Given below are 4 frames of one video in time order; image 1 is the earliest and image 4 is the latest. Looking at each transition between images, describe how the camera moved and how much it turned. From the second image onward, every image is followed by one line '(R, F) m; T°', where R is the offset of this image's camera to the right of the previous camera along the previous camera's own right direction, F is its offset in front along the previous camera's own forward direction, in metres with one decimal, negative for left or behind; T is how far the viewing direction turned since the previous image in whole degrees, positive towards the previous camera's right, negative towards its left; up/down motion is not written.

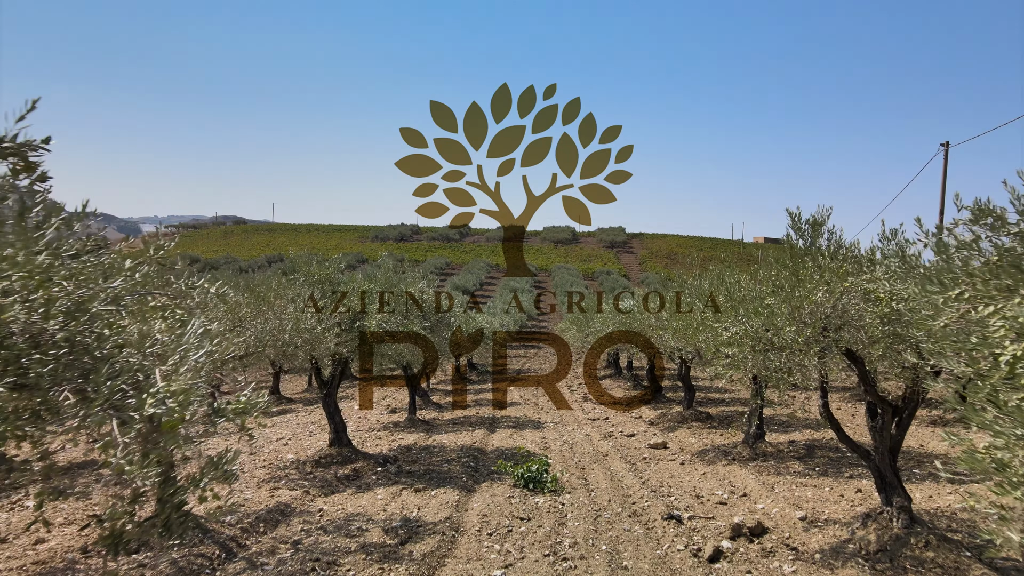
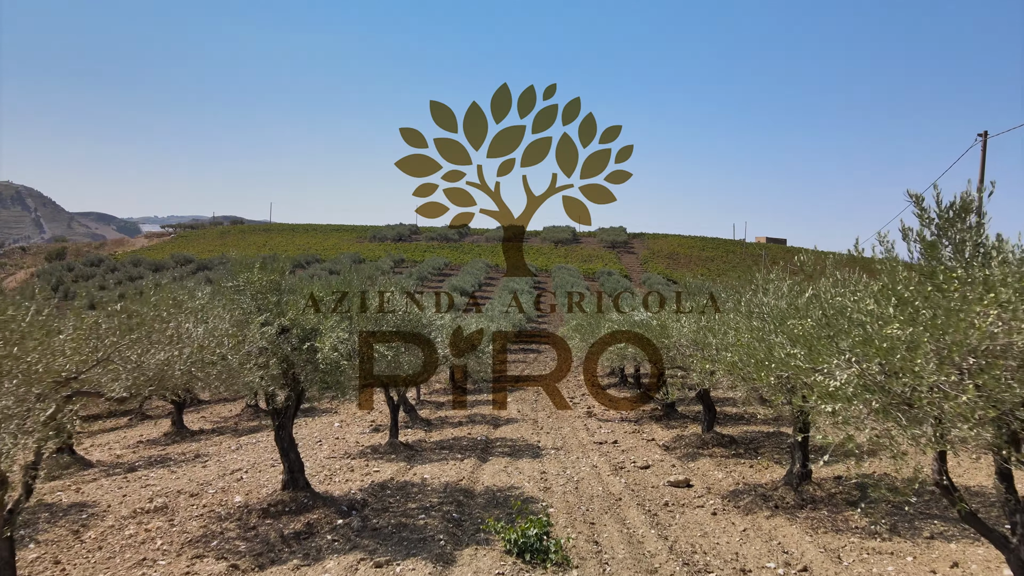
(+0.1, +1.3) m; 0°
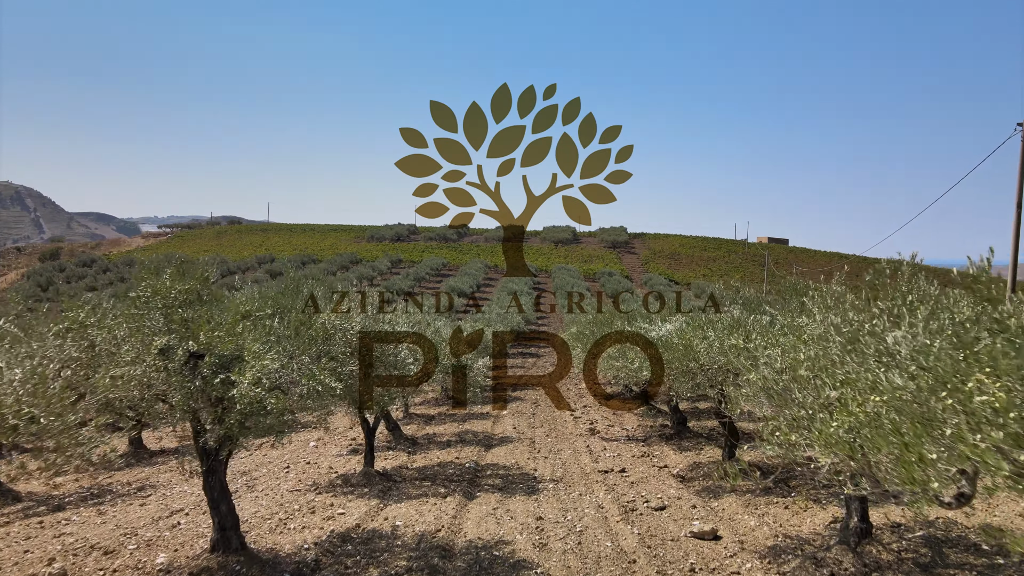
(+0.1, +1.2) m; 0°
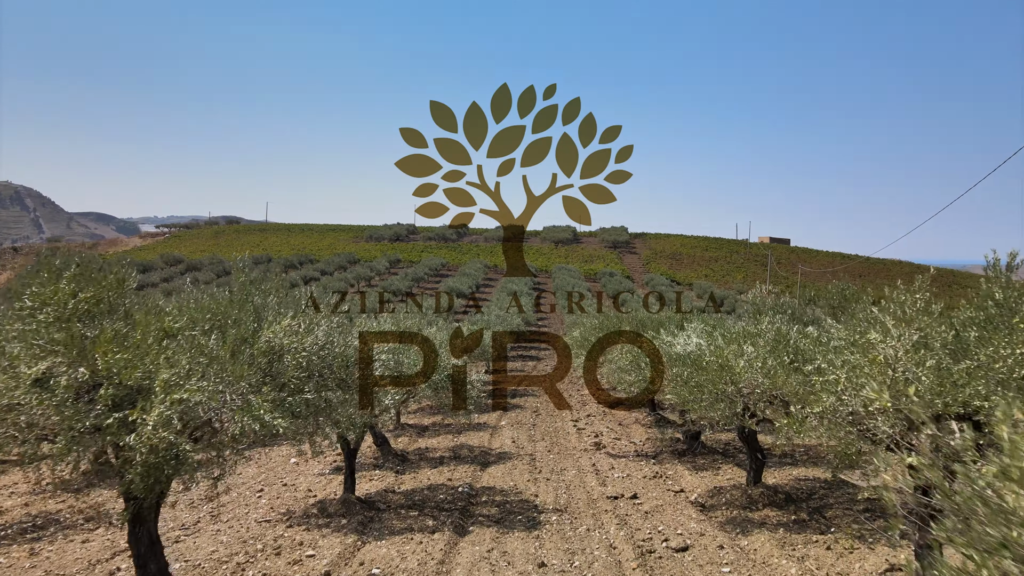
(0.0, +0.9) m; 0°
